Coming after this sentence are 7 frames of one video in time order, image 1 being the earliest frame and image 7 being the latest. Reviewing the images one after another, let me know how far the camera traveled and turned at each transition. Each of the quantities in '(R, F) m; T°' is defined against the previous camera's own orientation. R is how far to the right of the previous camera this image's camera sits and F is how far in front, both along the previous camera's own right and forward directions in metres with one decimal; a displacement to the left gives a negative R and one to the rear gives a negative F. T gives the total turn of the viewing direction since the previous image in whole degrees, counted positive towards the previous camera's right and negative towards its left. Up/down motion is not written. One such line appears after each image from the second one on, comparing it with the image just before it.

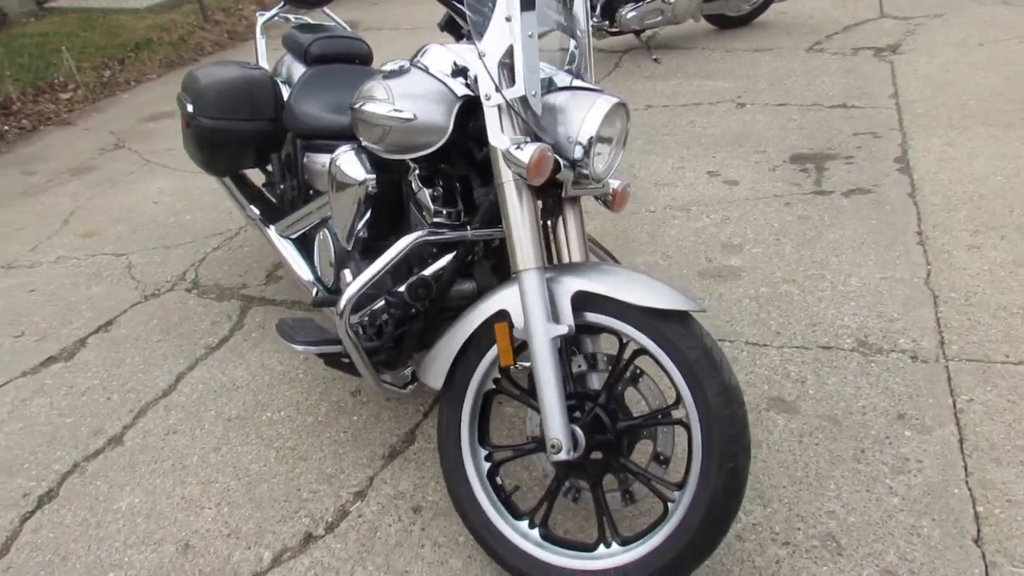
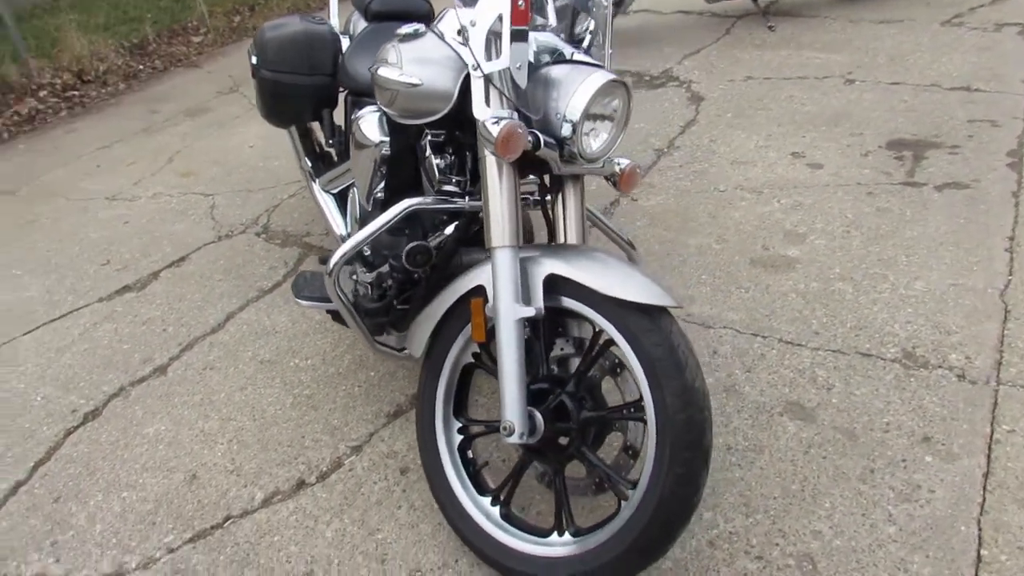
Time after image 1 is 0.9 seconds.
(+0.4, +0.1) m; -9°
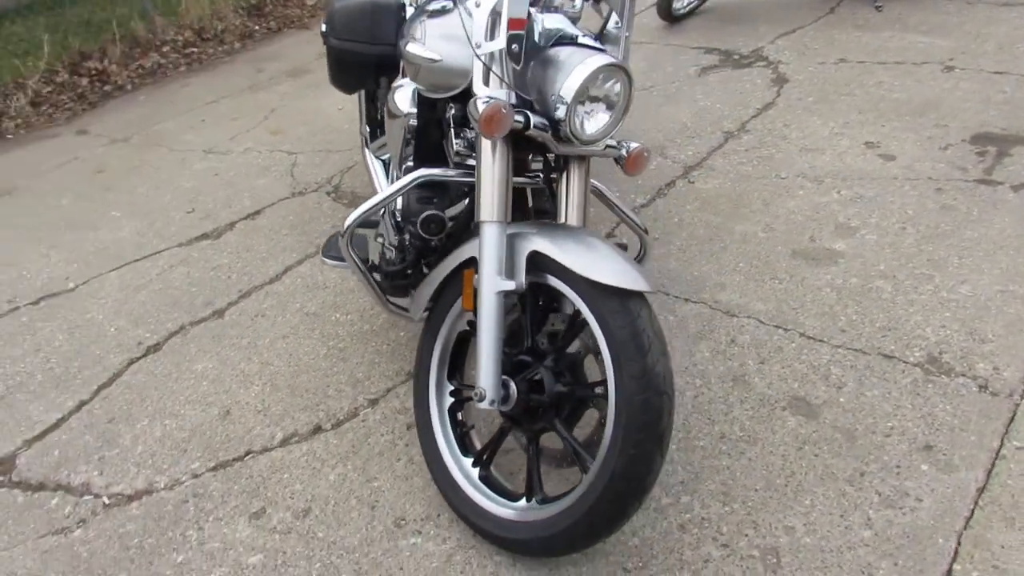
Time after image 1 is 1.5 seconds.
(+0.3, -0.1) m; -8°
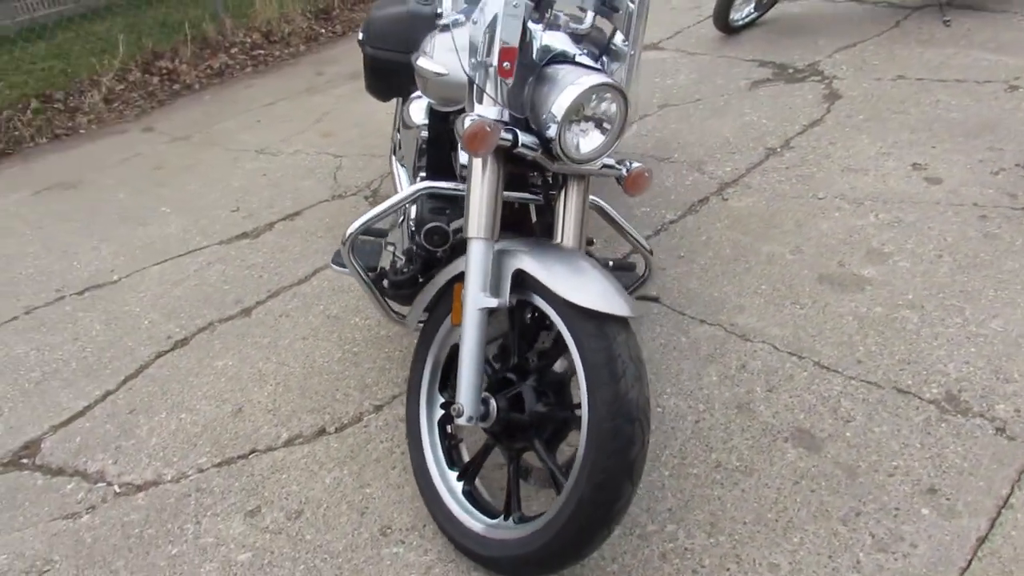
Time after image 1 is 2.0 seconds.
(+0.2, 0.0) m; -5°
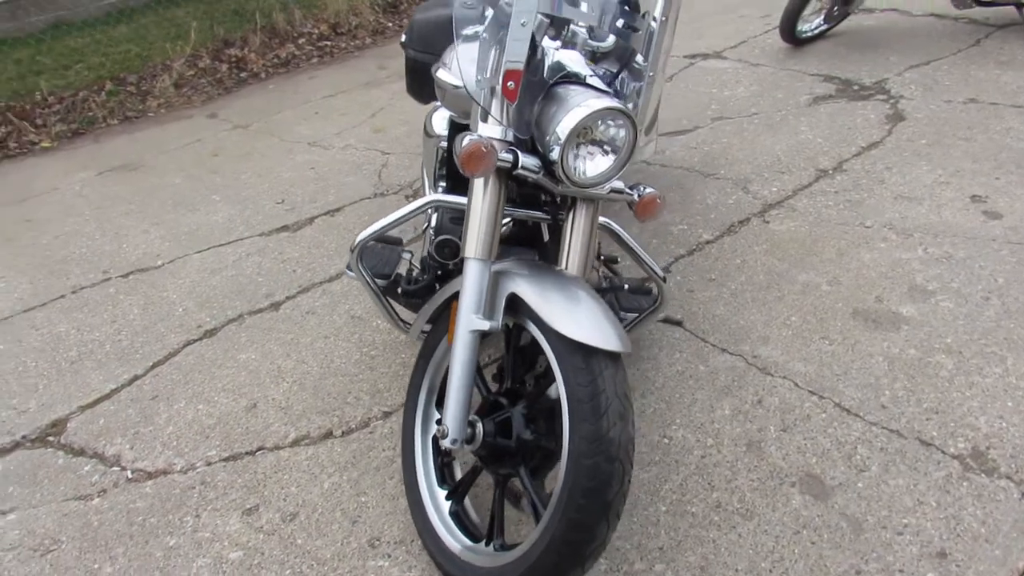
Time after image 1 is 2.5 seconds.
(+0.2, 0.0) m; -5°
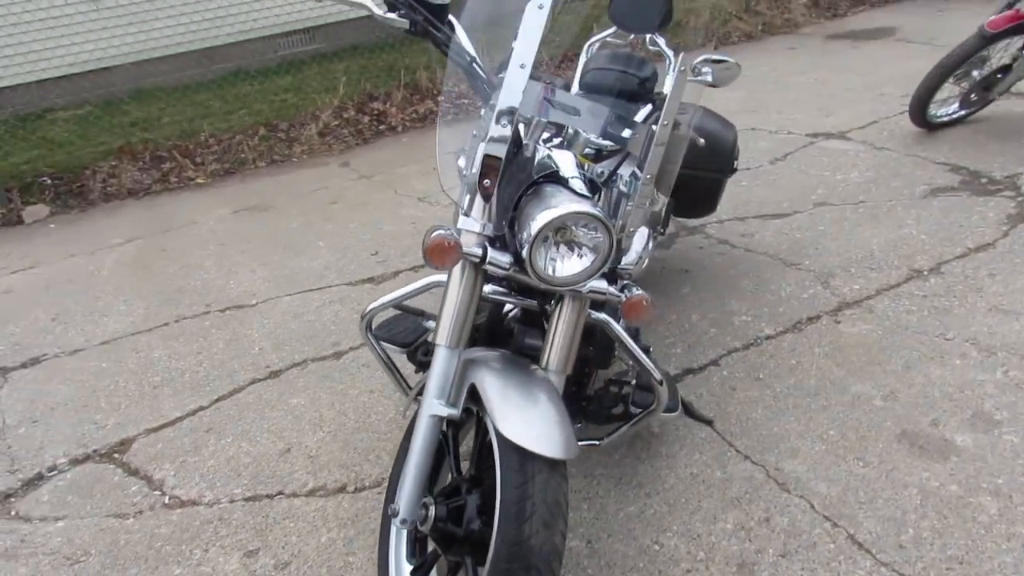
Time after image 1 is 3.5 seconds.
(+0.4, 0.0) m; -11°
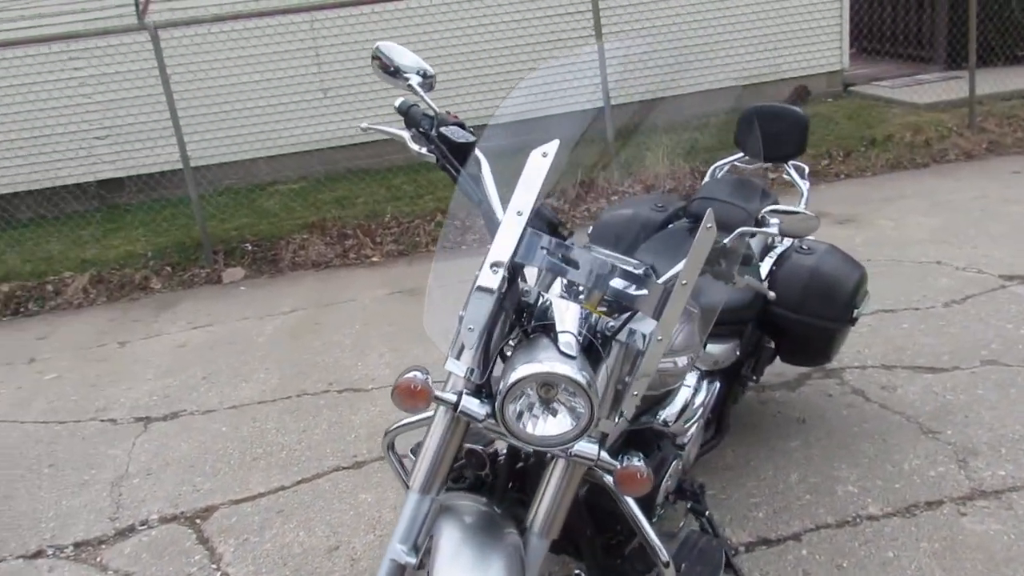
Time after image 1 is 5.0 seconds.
(+0.5, +0.1) m; -15°
